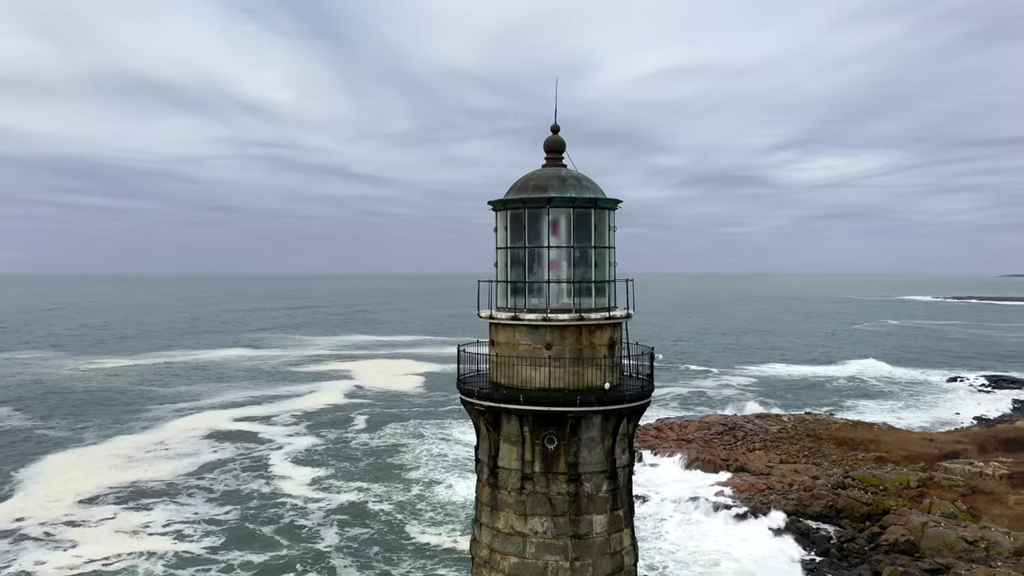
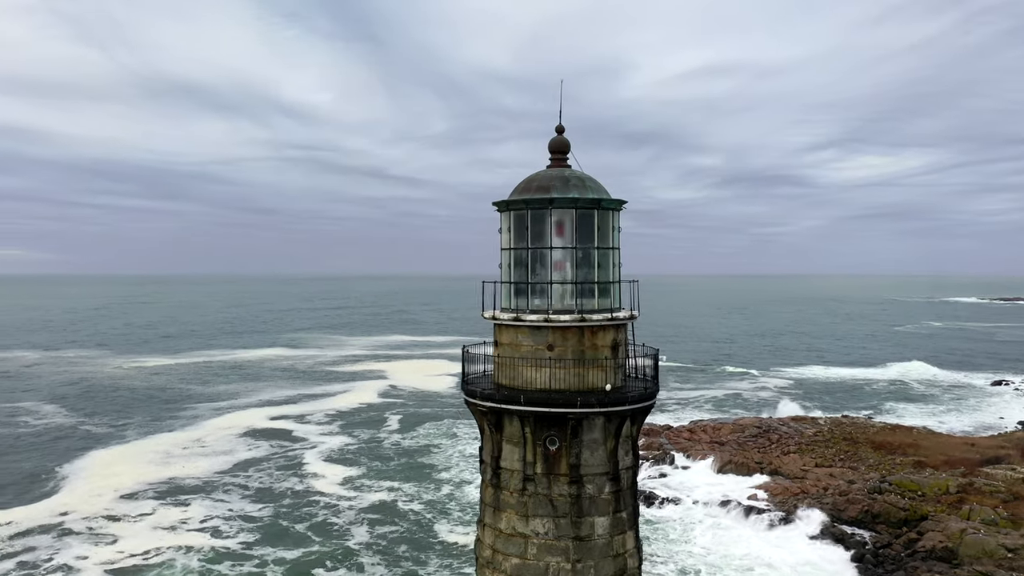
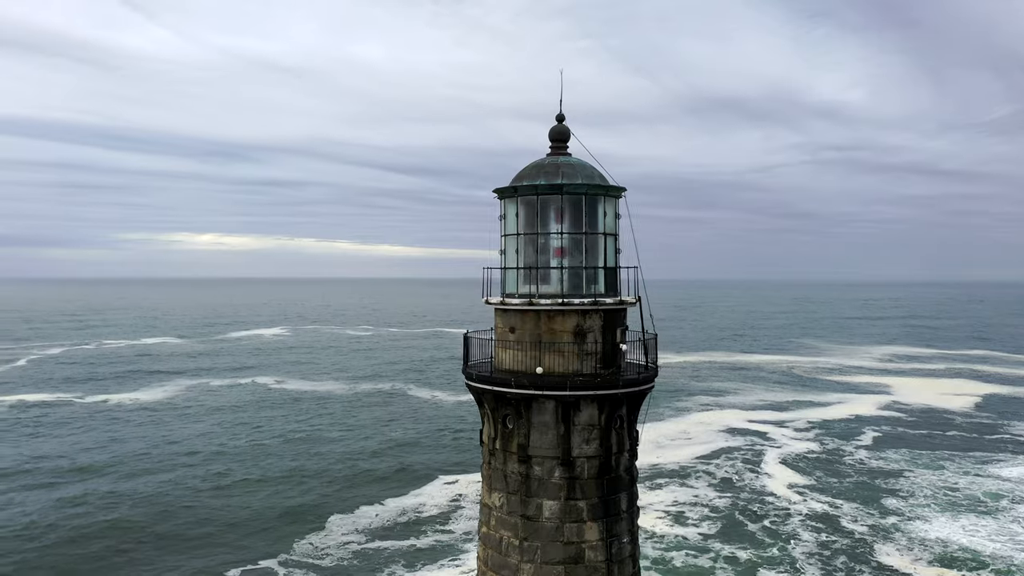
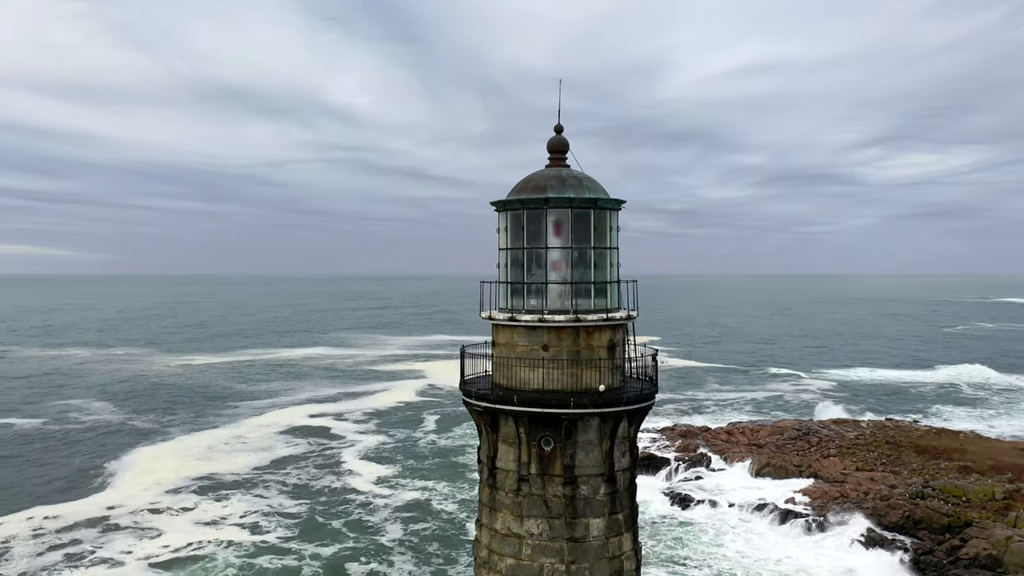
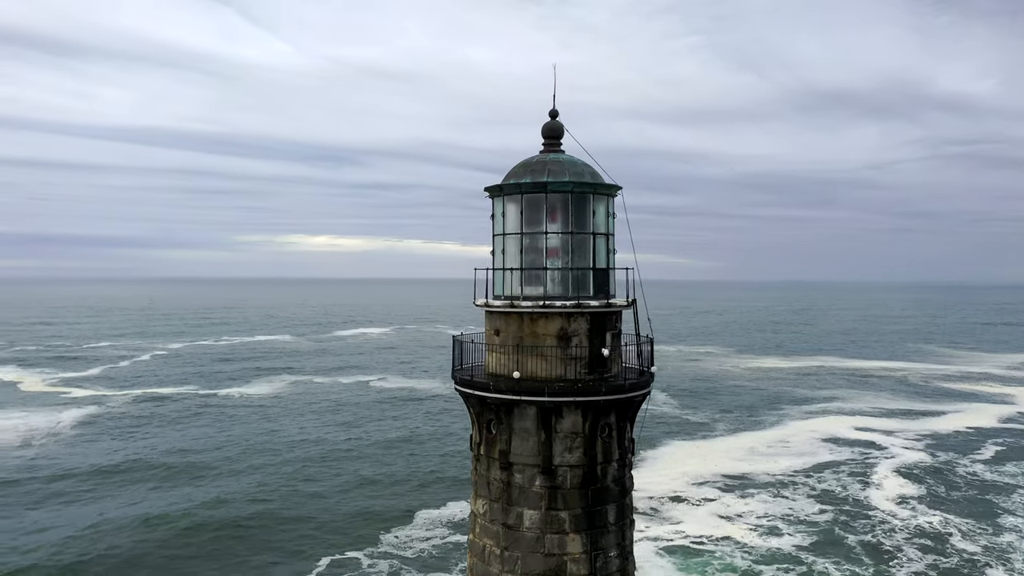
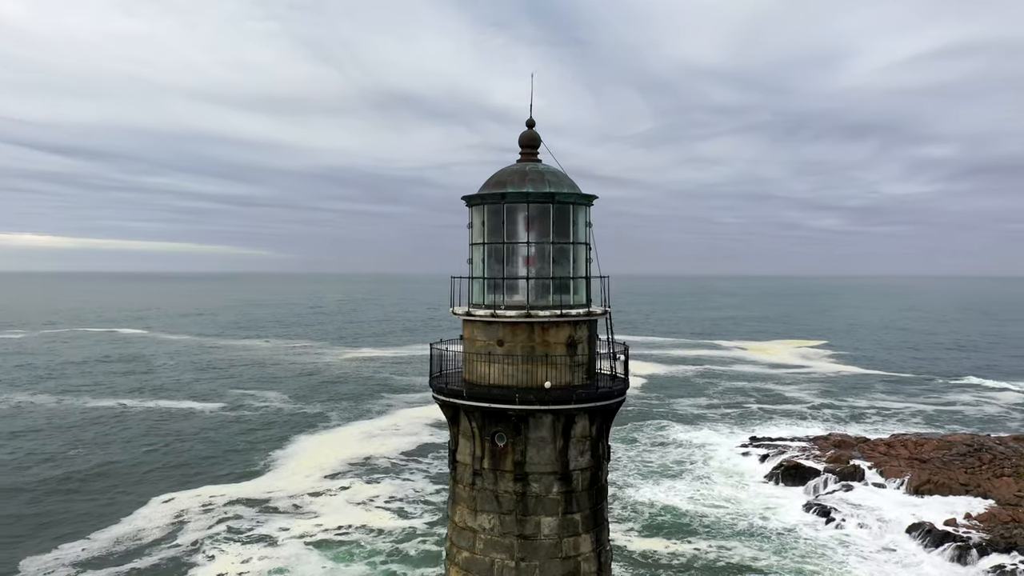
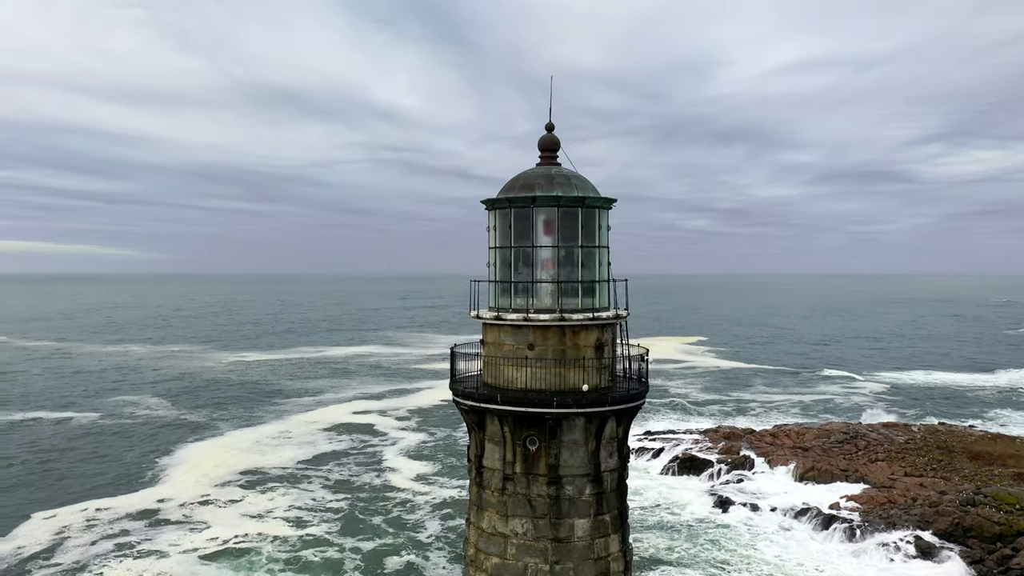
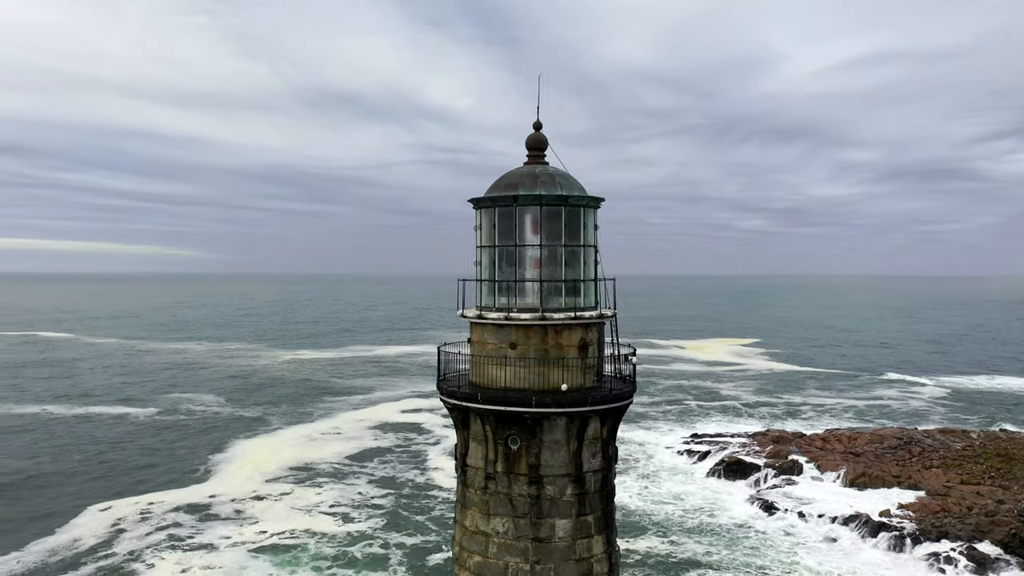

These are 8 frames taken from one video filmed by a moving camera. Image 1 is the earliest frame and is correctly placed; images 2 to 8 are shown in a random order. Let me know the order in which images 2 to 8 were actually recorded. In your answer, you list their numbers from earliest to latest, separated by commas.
2, 4, 7, 8, 6, 3, 5
